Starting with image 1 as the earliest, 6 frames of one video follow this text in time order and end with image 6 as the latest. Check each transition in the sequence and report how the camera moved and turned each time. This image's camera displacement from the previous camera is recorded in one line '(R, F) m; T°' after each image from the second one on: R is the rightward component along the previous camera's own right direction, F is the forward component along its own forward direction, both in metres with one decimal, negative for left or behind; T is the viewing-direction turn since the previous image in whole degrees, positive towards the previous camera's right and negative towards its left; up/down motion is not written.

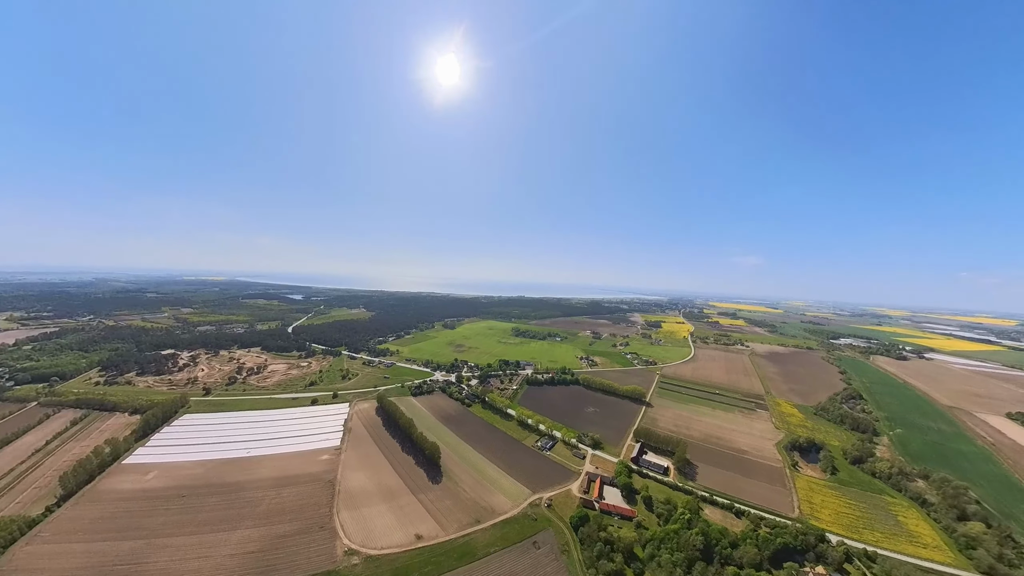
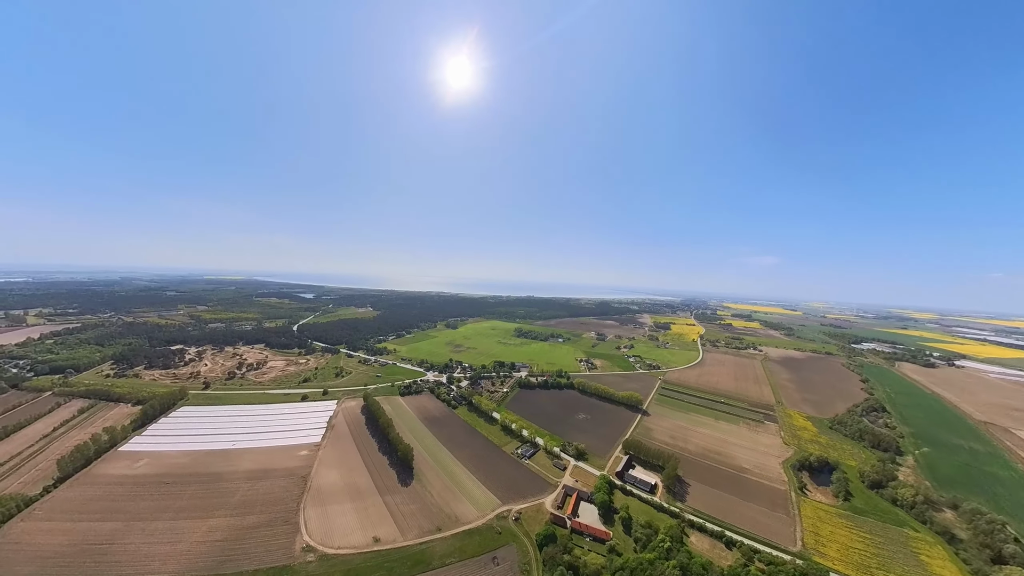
(+3.1, +2.2) m; -2°
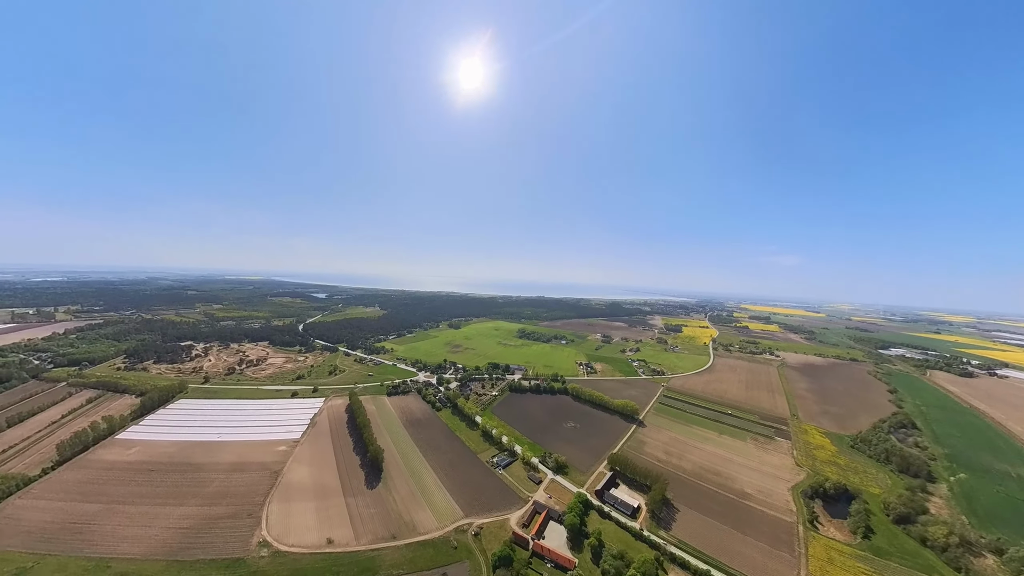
(+3.1, +2.4) m; -3°
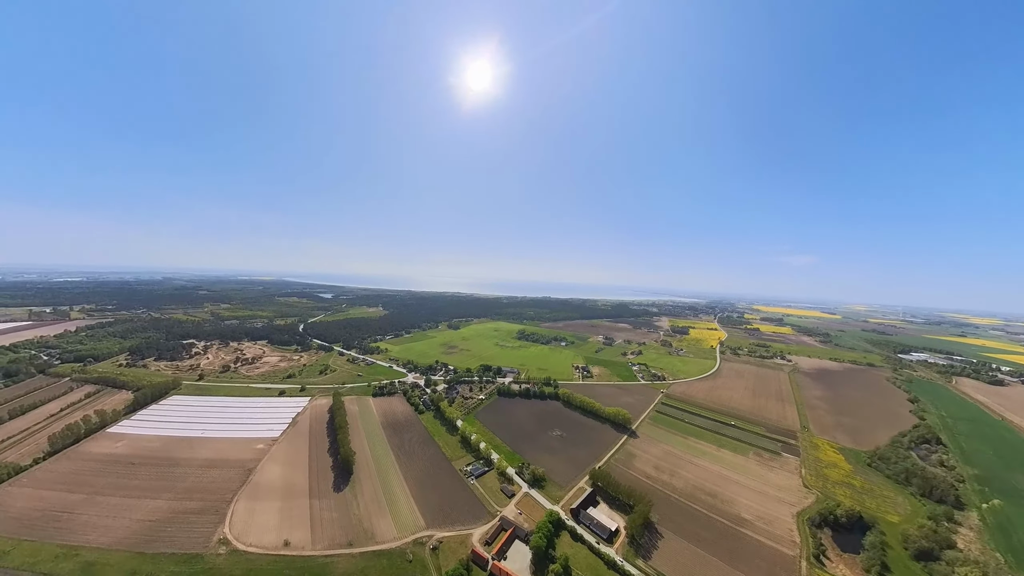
(+2.6, +2.2) m; -2°
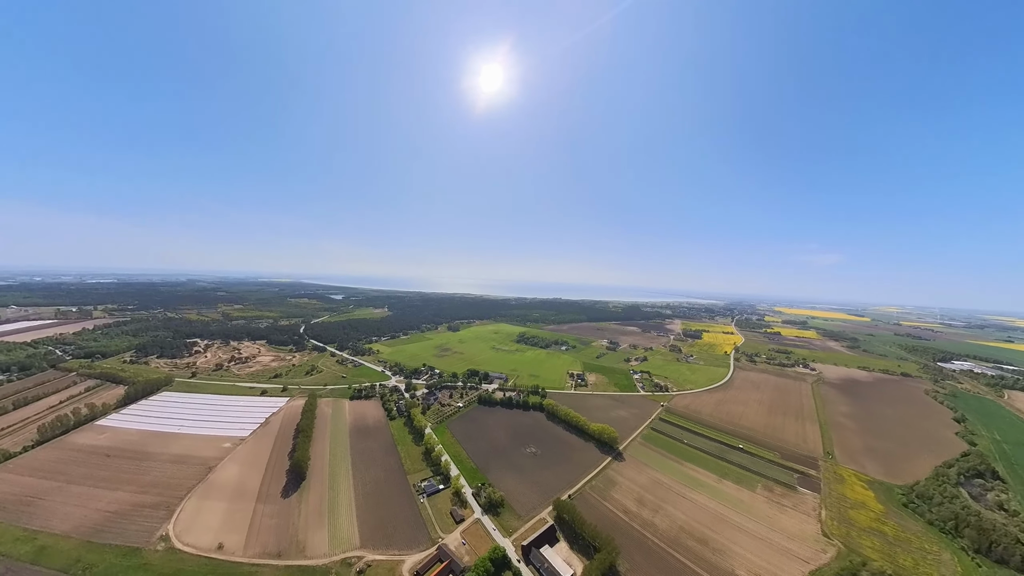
(+4.0, +3.7) m; -3°
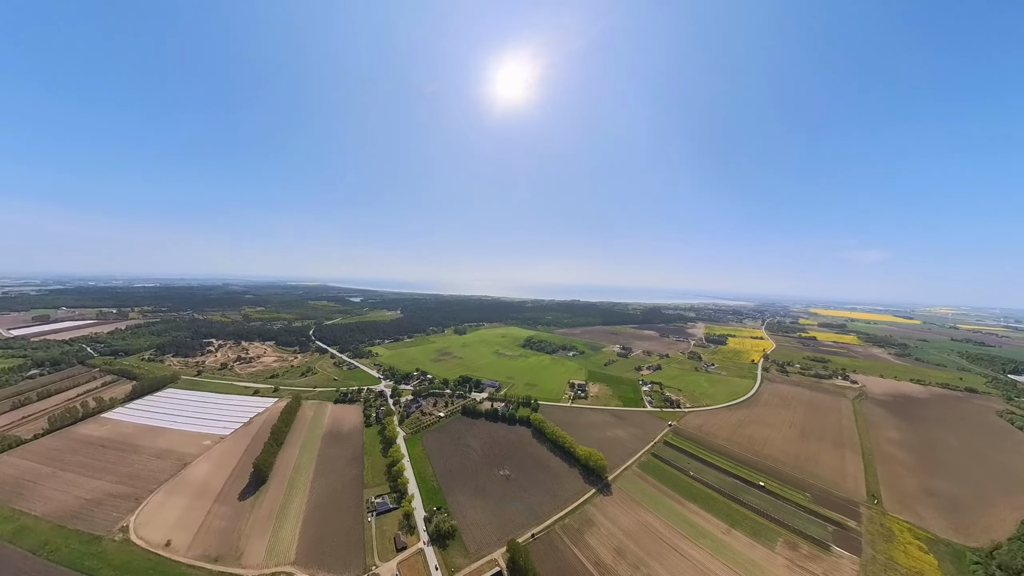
(+3.9, +4.0) m; -4°
